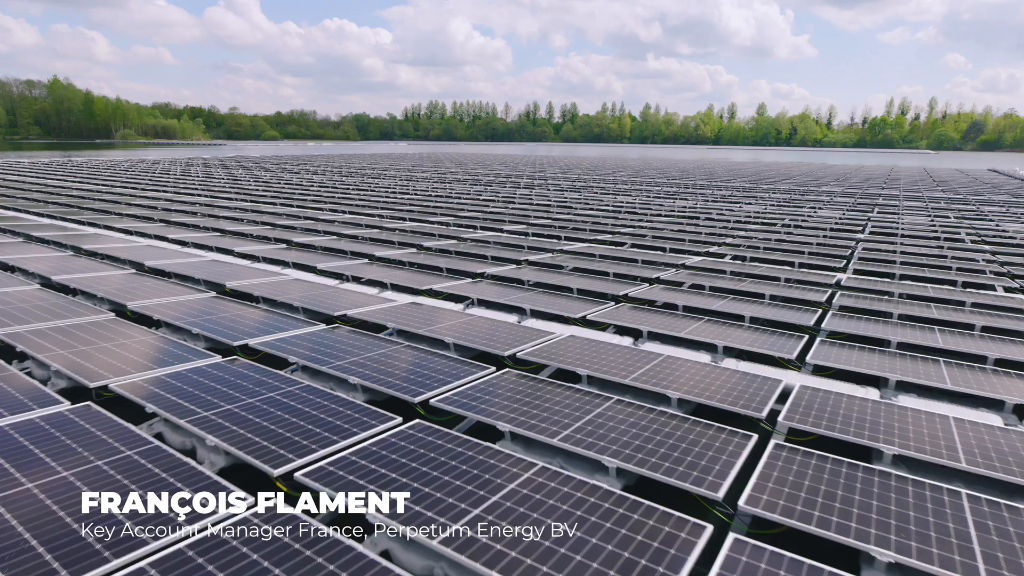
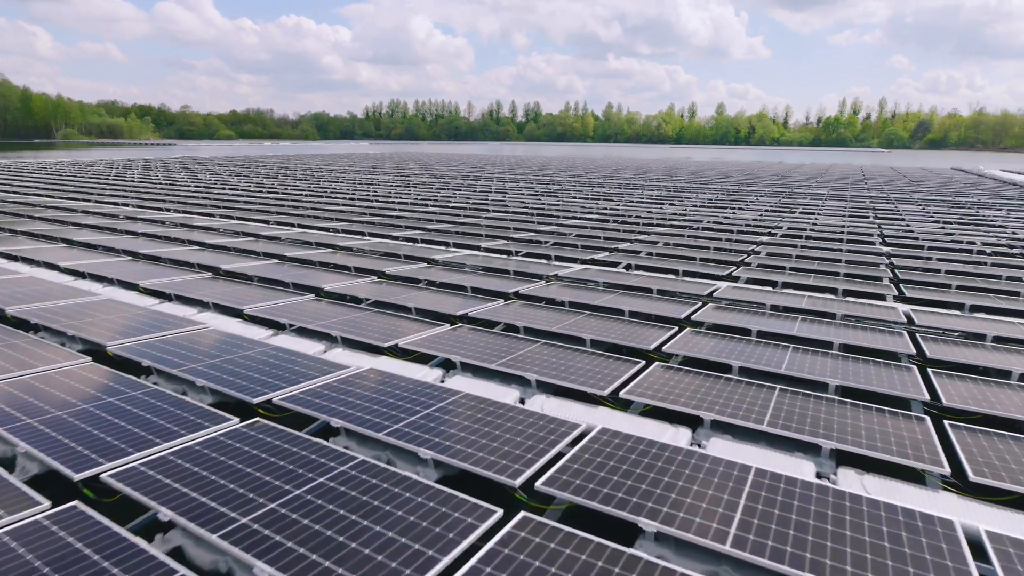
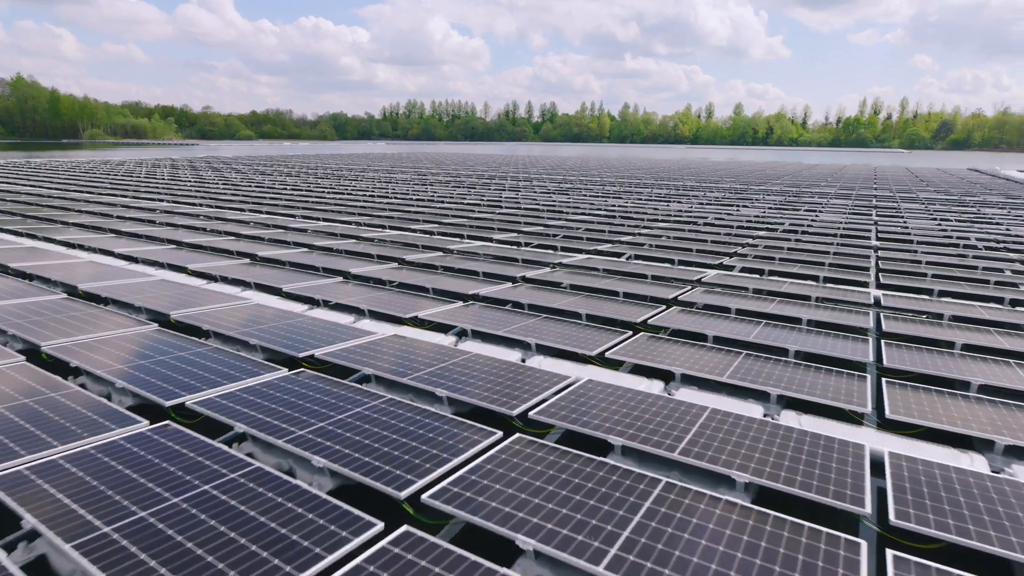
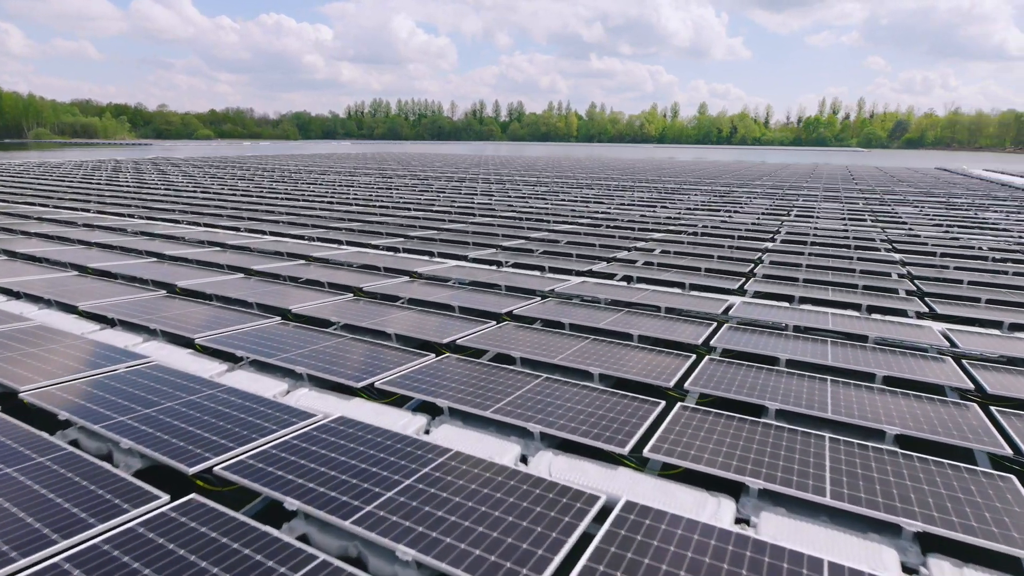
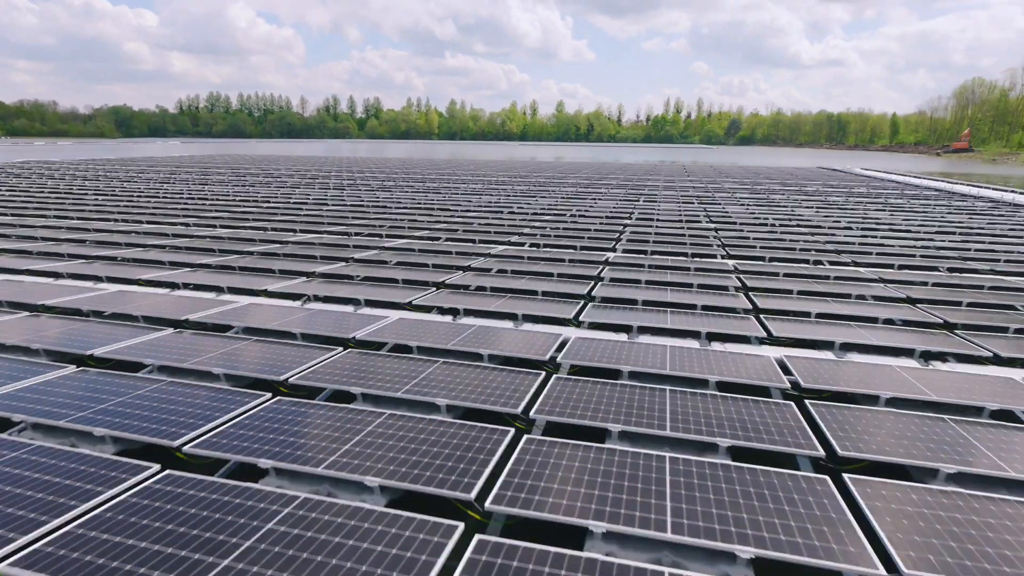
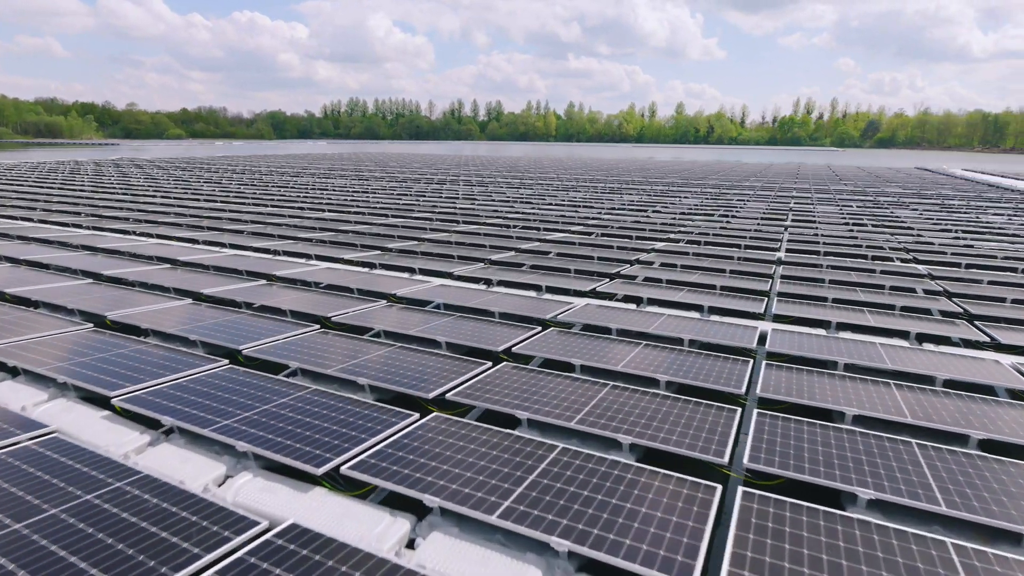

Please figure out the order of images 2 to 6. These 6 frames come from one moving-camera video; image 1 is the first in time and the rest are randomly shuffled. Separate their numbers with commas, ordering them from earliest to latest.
3, 2, 4, 6, 5
